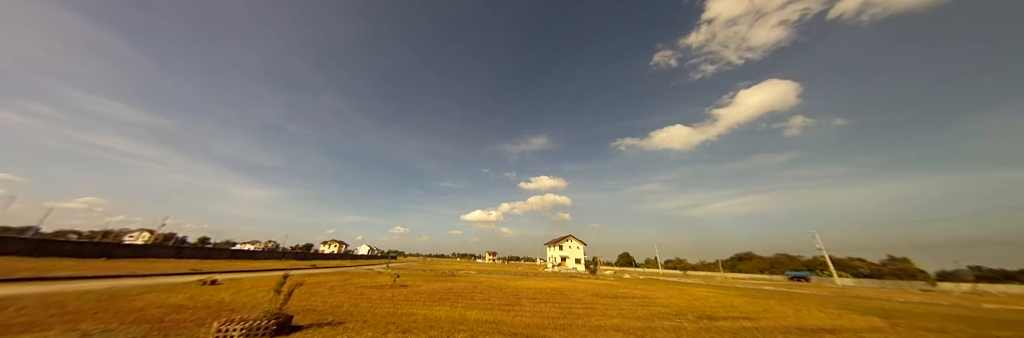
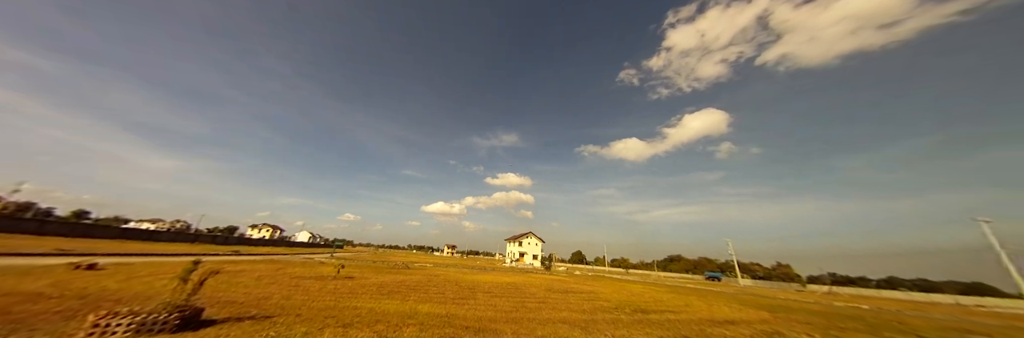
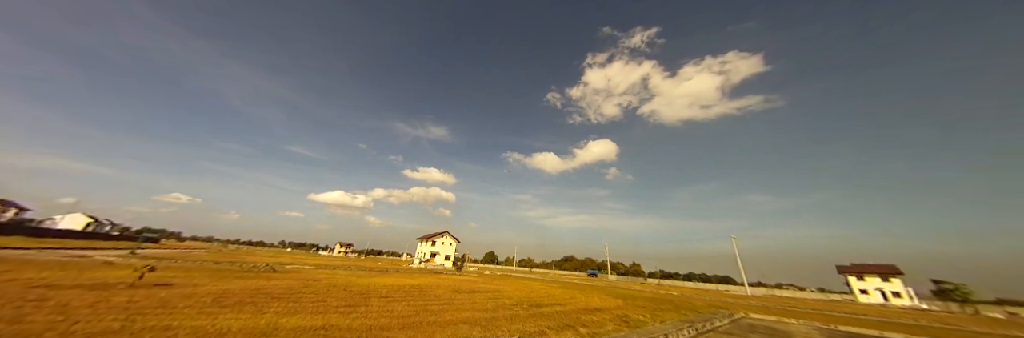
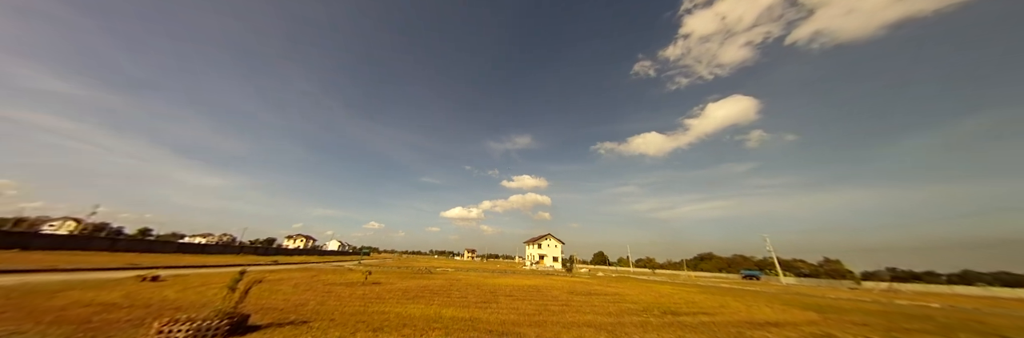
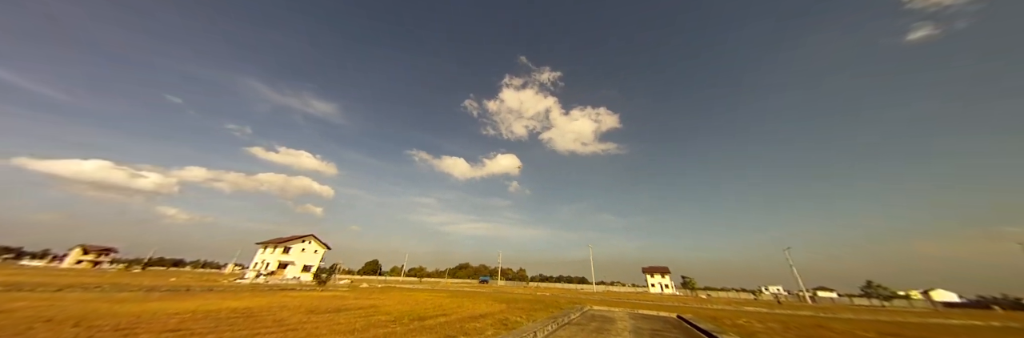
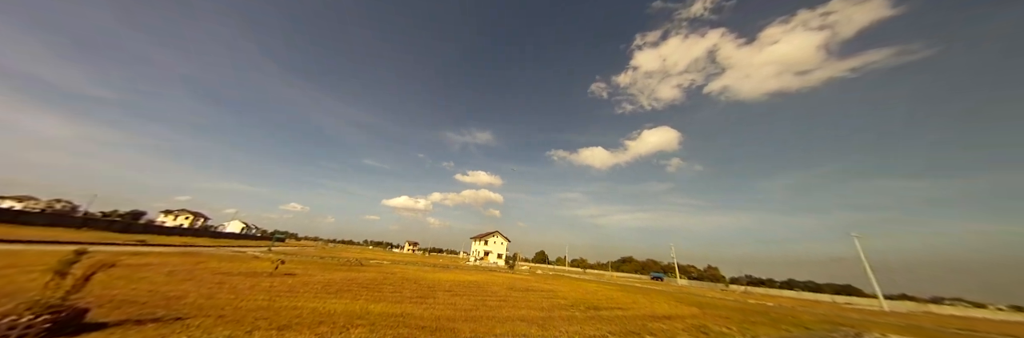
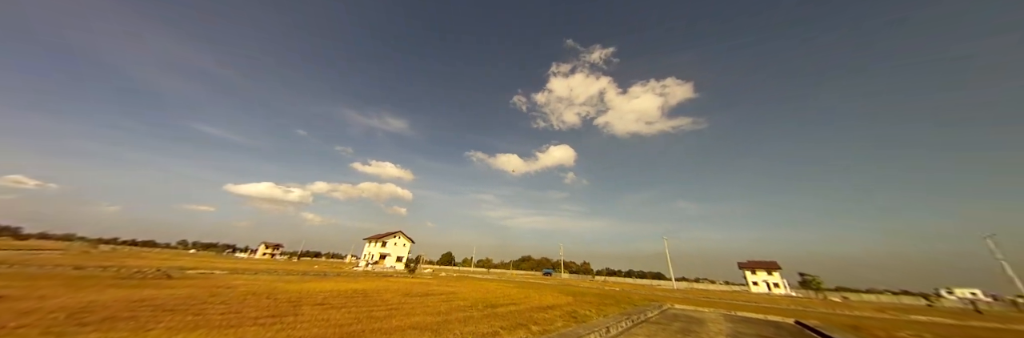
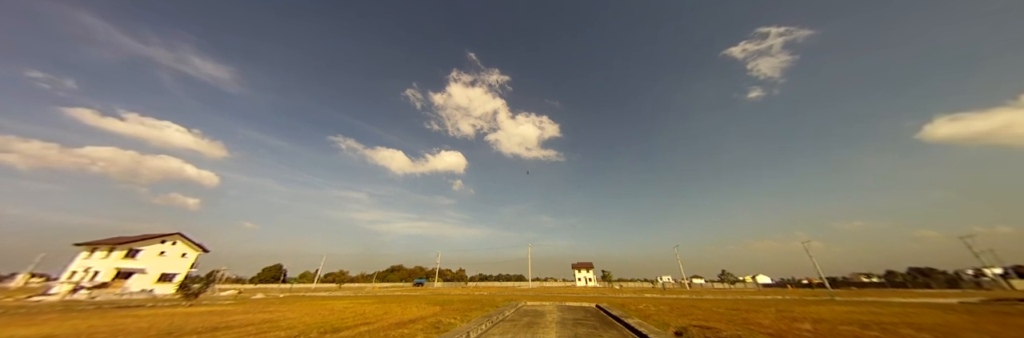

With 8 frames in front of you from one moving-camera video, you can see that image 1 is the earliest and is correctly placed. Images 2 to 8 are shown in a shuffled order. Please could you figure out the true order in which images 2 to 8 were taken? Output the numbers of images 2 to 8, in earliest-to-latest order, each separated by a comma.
4, 2, 6, 3, 7, 5, 8
